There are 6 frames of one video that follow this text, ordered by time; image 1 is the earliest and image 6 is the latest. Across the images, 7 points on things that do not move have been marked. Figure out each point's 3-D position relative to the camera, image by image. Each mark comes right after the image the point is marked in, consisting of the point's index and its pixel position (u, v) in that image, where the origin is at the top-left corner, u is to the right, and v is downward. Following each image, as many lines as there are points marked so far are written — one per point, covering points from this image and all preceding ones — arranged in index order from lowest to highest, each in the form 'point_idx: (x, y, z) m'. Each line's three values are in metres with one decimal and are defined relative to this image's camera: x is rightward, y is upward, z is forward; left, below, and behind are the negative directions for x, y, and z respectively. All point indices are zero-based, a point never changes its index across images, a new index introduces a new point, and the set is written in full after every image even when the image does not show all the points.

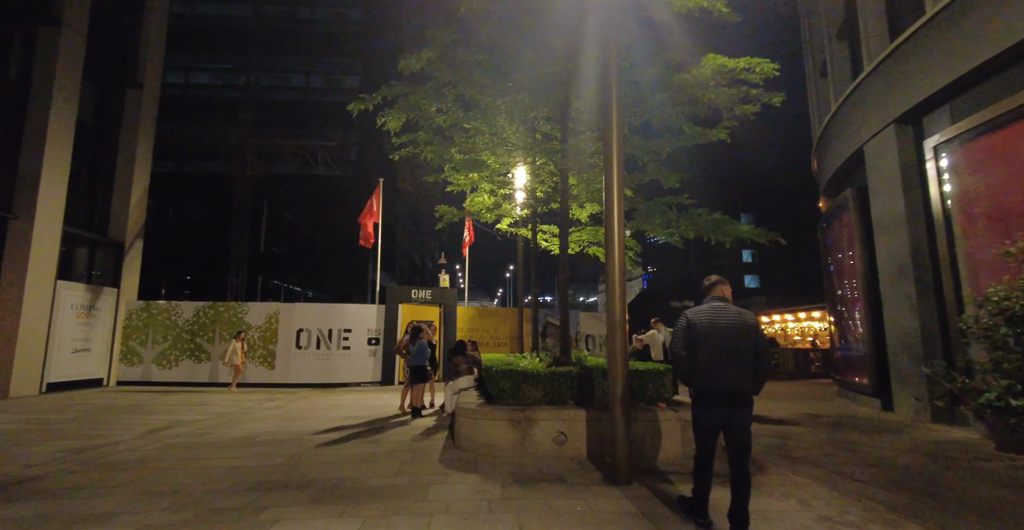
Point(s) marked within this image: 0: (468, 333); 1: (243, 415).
0: (-1.5, -2.3, +17.6) m
1: (-5.2, -2.9, +9.9) m
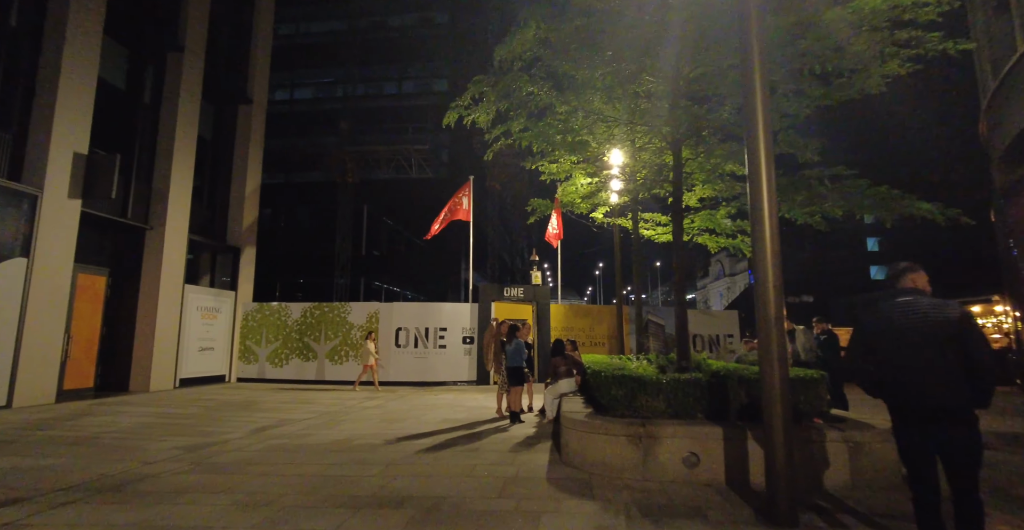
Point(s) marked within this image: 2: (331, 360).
0: (+1.7, -2.2, +16.9) m
1: (-3.3, -2.9, +9.9) m
2: (-5.8, -3.0, +16.4) m
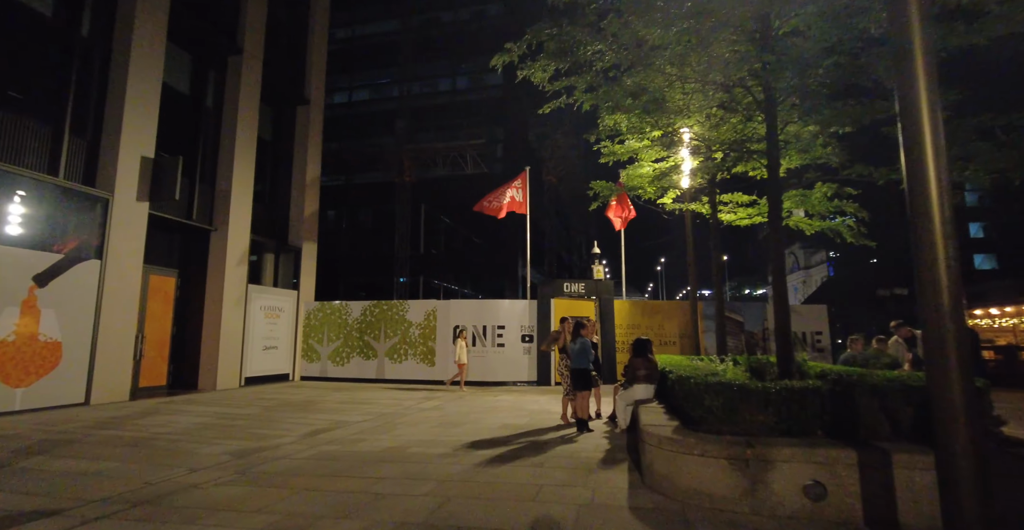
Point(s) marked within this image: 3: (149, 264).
0: (+3.6, -2.0, +15.9) m
1: (-2.1, -2.8, +9.4) m
2: (-3.8, -3.0, +16.2) m
3: (-9.5, 0.0, +13.4) m
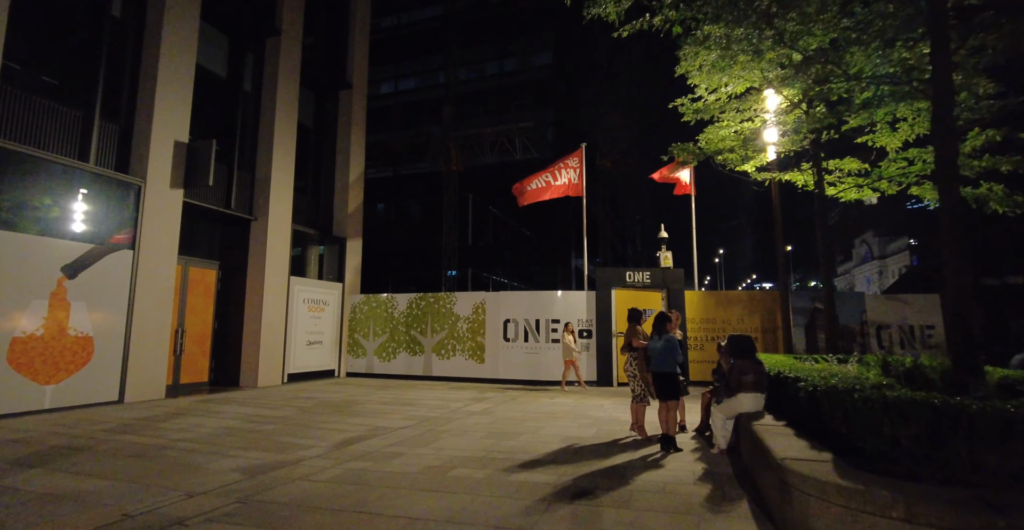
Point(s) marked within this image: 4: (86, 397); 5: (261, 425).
0: (+5.2, -1.6, +14.1) m
1: (-1.1, -2.6, +8.3) m
2: (-2.2, -2.7, +15.1) m
3: (-8.1, +0.2, +12.8) m
4: (-7.8, -2.4, +9.3) m
5: (-4.0, -2.5, +8.1) m
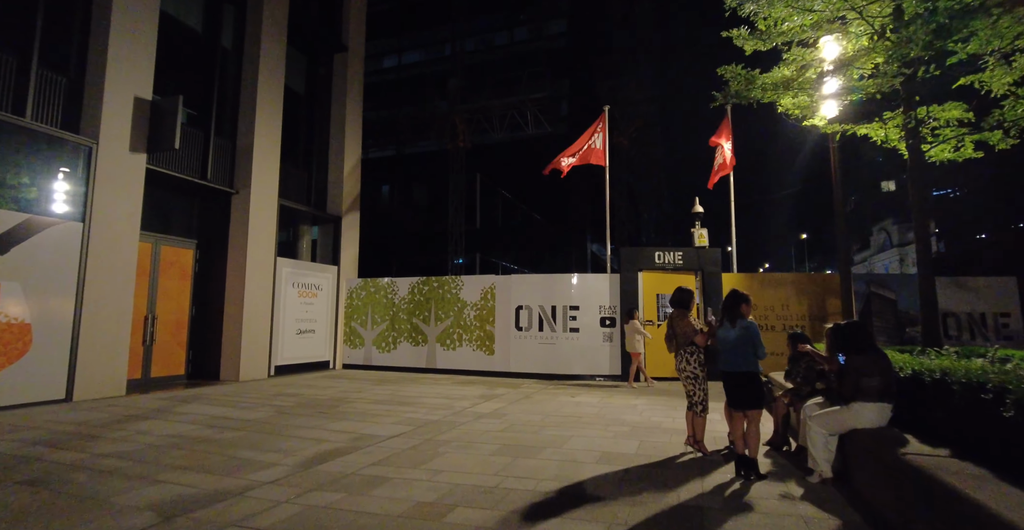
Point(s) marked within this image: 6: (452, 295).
0: (+5.6, -1.1, +12.4) m
1: (-0.8, -2.2, +6.7) m
2: (-1.9, -2.1, +13.6) m
3: (-7.8, +0.7, +11.3) m
4: (-7.5, -2.0, +7.9) m
5: (-3.8, -2.1, +6.6) m
6: (-1.6, -0.8, +13.6) m
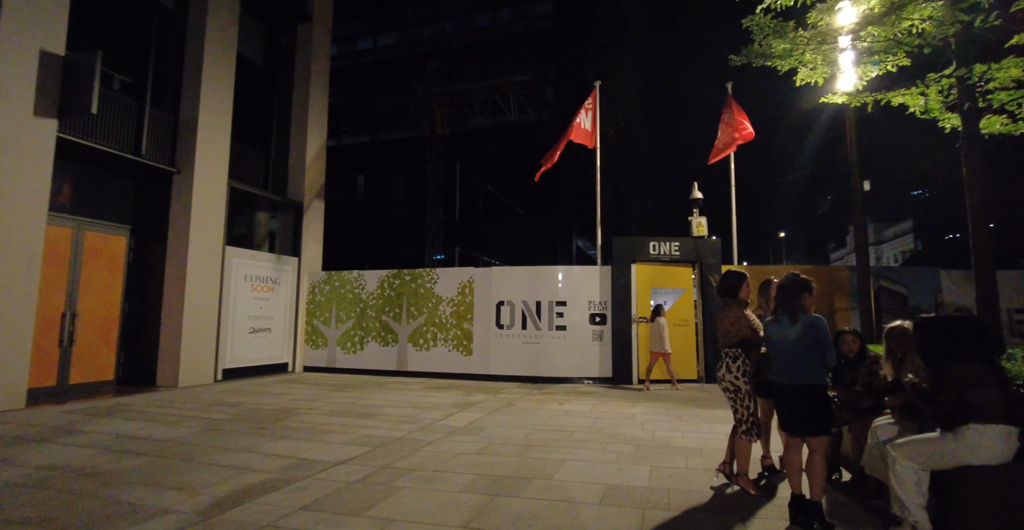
0: (+5.1, -0.9, +11.3) m
1: (-1.1, -2.0, +5.4) m
2: (-2.3, -1.9, +12.3) m
3: (-8.2, +0.9, +9.8) m
4: (-7.8, -1.8, +6.3) m
5: (-4.0, -2.0, +5.2) m
6: (-2.1, -0.6, +12.3) m
